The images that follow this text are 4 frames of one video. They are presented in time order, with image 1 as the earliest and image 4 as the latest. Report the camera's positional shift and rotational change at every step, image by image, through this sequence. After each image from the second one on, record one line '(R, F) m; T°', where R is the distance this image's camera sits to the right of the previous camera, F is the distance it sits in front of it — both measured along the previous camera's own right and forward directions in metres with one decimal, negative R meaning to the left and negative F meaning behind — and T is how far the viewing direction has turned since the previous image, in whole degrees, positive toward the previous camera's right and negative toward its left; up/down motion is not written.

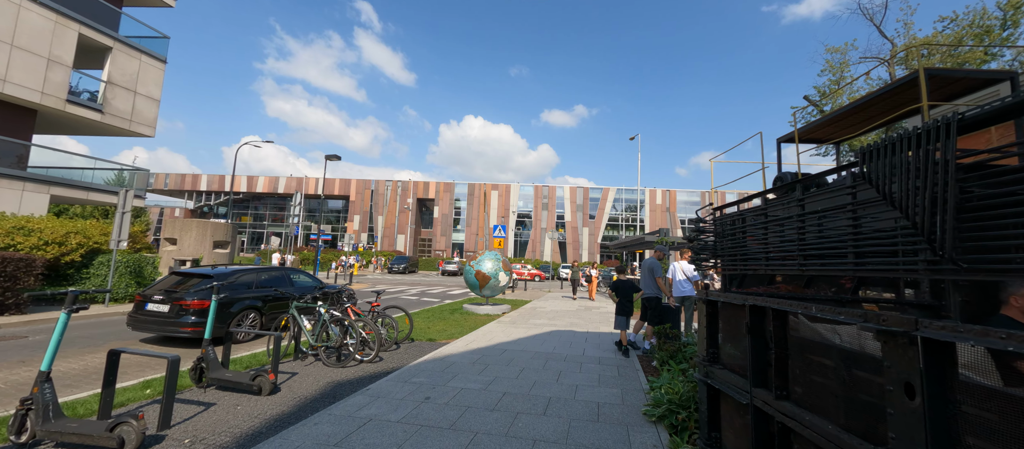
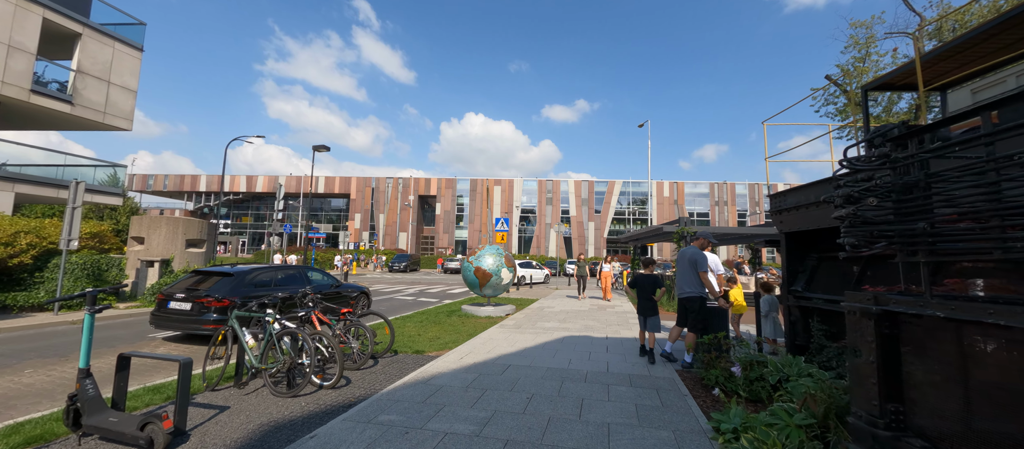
(0.0, +1.4) m; -1°
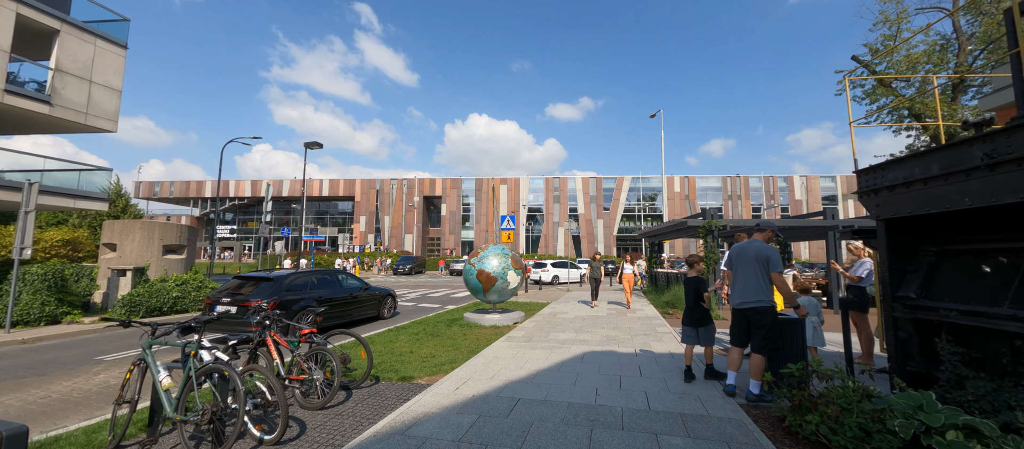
(0.0, +1.2) m; -1°
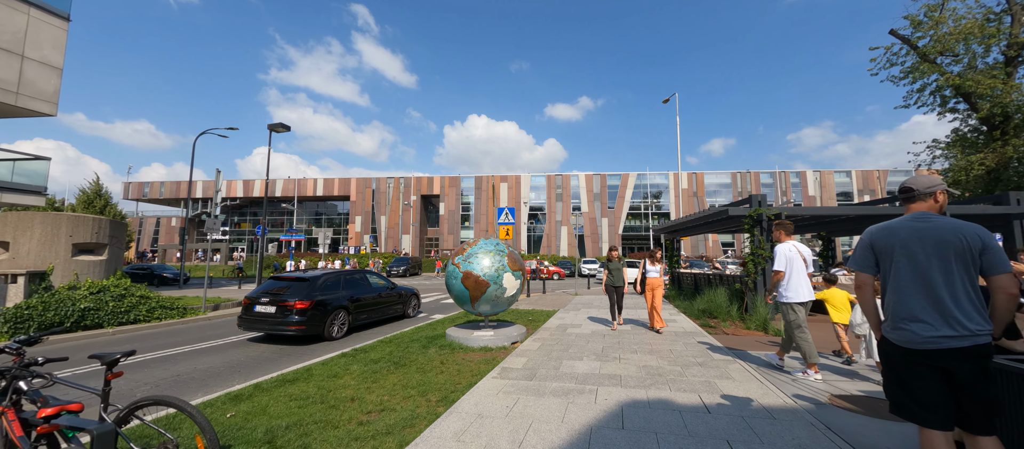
(+0.1, +2.3) m; 0°
